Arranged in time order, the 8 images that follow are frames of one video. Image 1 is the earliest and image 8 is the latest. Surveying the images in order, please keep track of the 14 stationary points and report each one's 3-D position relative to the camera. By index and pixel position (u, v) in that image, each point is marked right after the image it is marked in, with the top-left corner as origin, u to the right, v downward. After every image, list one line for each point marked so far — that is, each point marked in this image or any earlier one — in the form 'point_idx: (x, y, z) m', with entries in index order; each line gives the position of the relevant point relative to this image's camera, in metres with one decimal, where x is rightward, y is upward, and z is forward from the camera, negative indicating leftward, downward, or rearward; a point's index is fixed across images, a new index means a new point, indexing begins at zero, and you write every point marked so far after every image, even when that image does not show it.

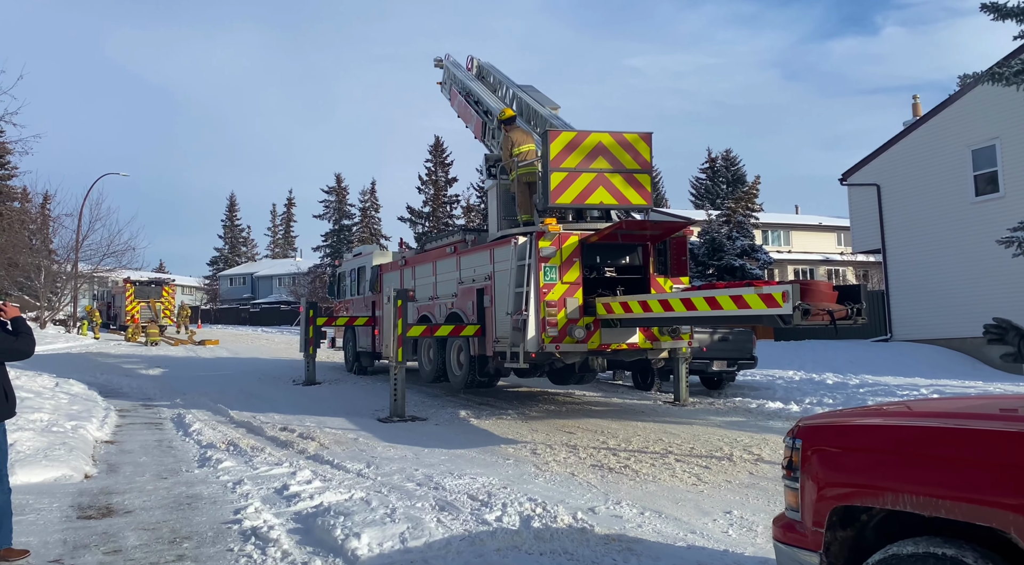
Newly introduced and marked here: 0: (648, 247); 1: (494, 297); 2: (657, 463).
0: (+1.7, +0.5, +9.4) m
1: (-0.2, -0.2, +10.0) m
2: (+1.4, -1.7, +7.0) m
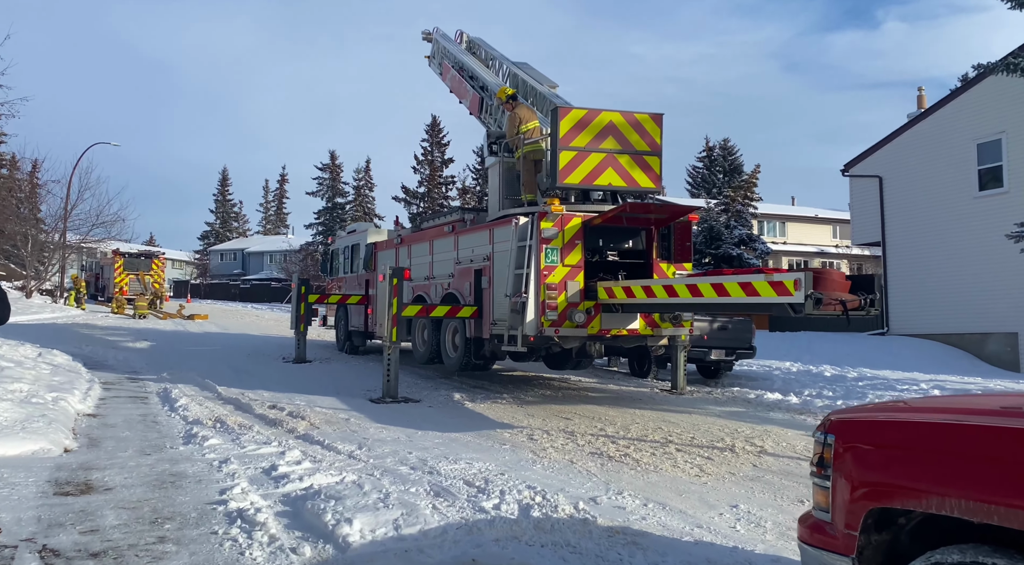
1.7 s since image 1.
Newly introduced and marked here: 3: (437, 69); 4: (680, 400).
0: (+1.7, +0.6, +9.2) m
1: (-0.3, +0.1, +9.7) m
2: (+1.3, -1.6, +6.8) m
3: (-2.0, +4.8, +16.4) m
4: (+2.2, -1.6, +10.0) m
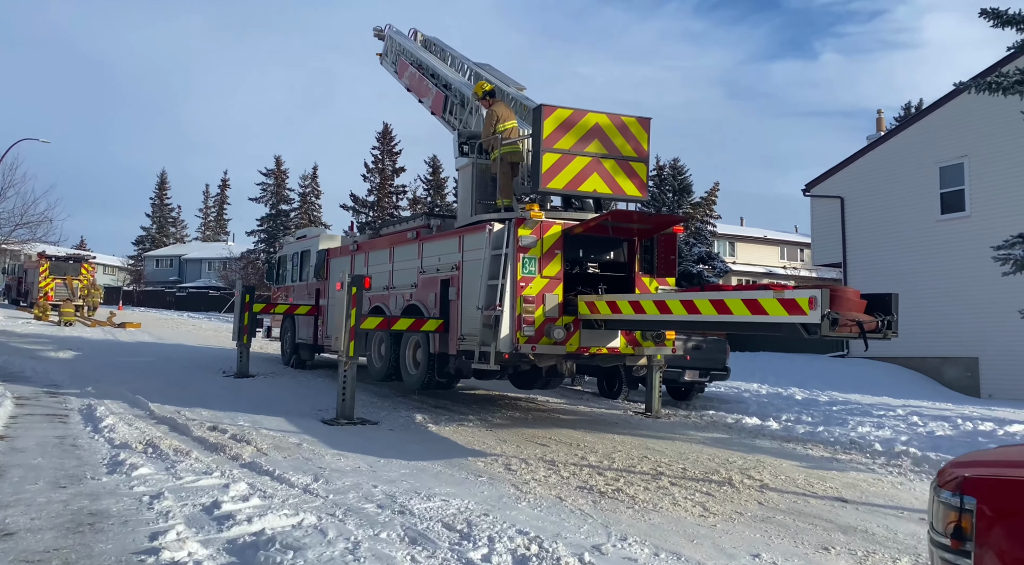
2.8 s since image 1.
0: (+1.4, +0.5, +8.6) m
1: (-0.6, -0.1, +9.0) m
2: (+1.1, -1.7, +6.1) m
3: (-2.8, +4.6, +15.6) m
4: (+1.8, -1.8, +9.4) m
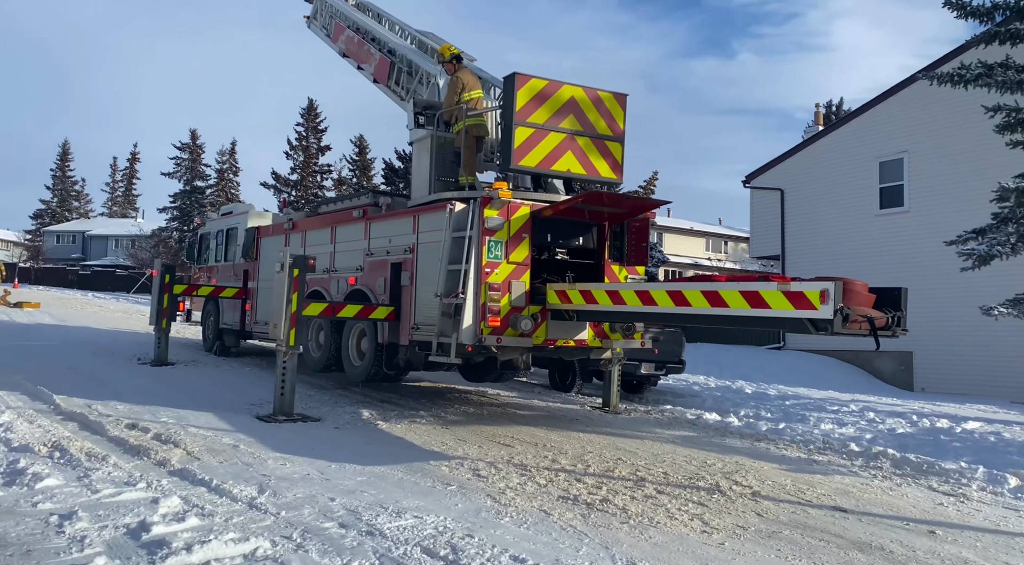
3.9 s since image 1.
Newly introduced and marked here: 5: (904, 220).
0: (+1.0, +0.6, +8.0) m
1: (-1.1, +0.1, +8.2) m
2: (+1.0, -1.6, +5.6) m
3: (-3.8, +4.9, +14.5) m
4: (+1.3, -1.7, +8.9) m
5: (+8.4, +1.3, +16.1) m
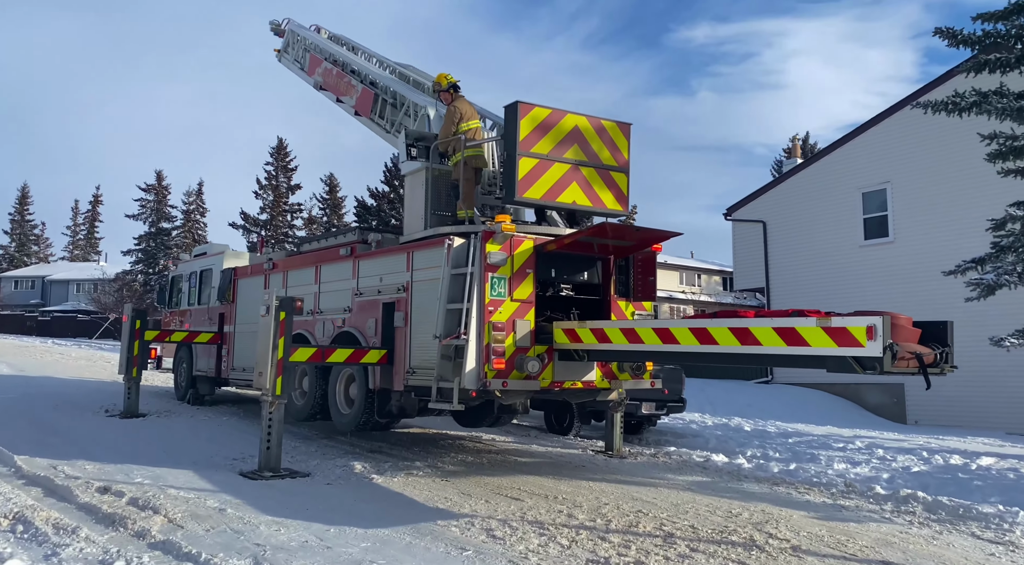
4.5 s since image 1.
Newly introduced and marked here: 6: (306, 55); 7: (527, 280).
0: (+1.0, +0.2, +7.6) m
1: (-1.1, -0.3, +7.7) m
2: (+1.1, -1.9, +5.1) m
3: (-4.1, +4.1, +14.1) m
4: (+1.3, -2.1, +8.4) m
5: (+8.1, +0.7, +16.1) m
6: (-3.8, +4.2, +13.9) m
7: (+0.1, 0.0, +7.1) m
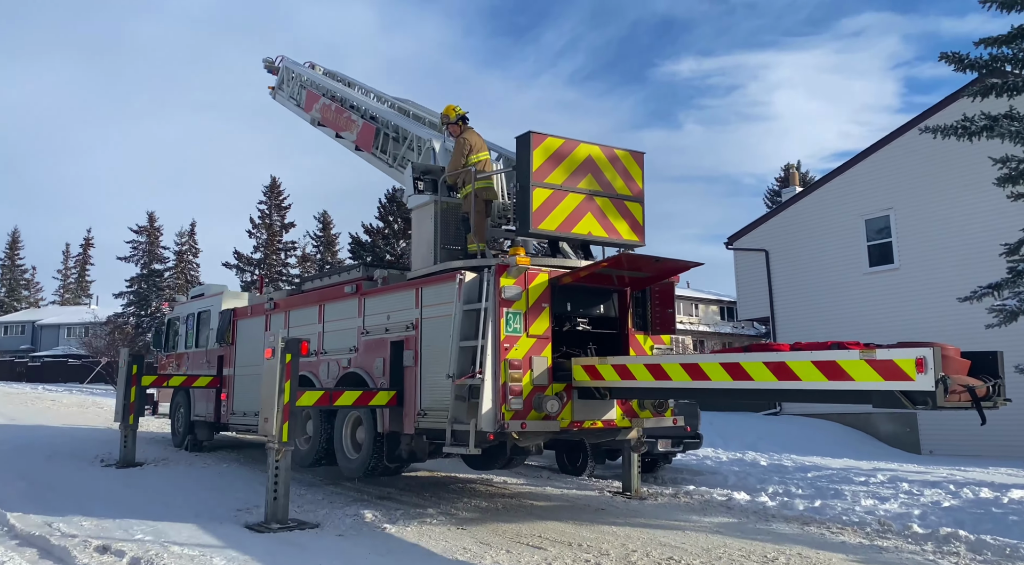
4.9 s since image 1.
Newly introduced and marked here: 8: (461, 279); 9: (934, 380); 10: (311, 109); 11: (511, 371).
0: (+1.1, -0.1, +7.4) m
1: (-0.9, -0.7, +7.4) m
2: (+1.3, -2.1, +4.8) m
3: (-4.1, +3.4, +13.9) m
4: (+1.5, -2.4, +8.1) m
5: (+8.1, +0.1, +15.9) m
6: (-3.8, +3.5, +13.7) m
7: (+0.3, -0.3, +6.9) m
8: (-0.5, 0.0, +6.8) m
9: (+2.5, -0.6, +4.4) m
10: (-3.5, +3.0, +13.1) m
11: (0.0, -0.8, +6.6) m
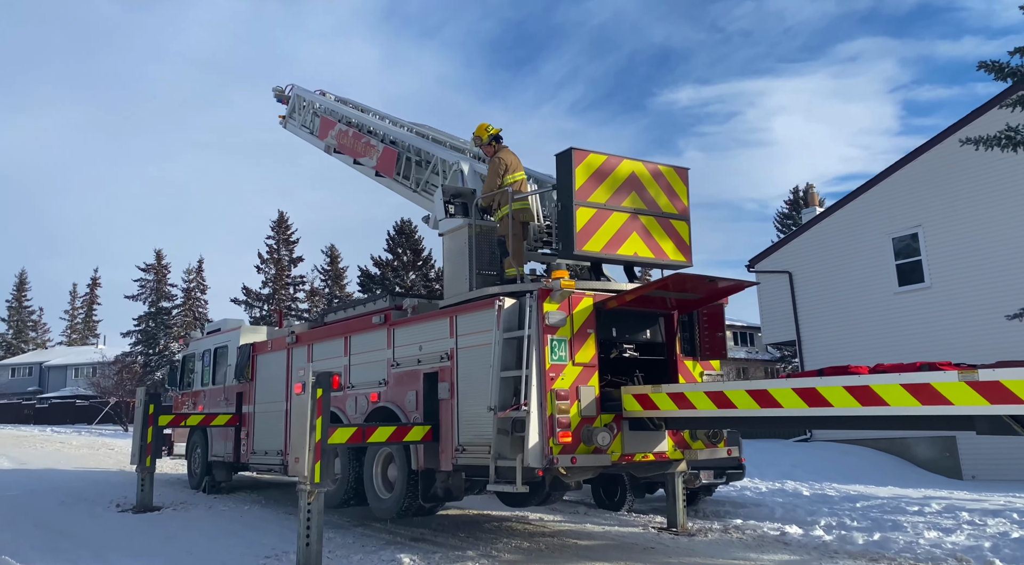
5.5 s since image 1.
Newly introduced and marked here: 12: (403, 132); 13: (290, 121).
0: (+1.5, -0.3, +7.0) m
1: (-0.5, -1.0, +7.0) m
2: (+1.7, -2.2, +4.3) m
3: (-3.8, +2.8, +13.7) m
4: (+1.9, -2.7, +7.6) m
5: (+8.6, -0.3, +15.5) m
6: (-3.5, +2.9, +13.5) m
7: (+0.7, -0.5, +6.5) m
8: (-0.1, -0.2, +6.5) m
9: (+2.8, -0.6, +4.0) m
10: (-3.1, +2.4, +12.8) m
11: (+0.4, -1.0, +6.2) m
12: (-1.6, +2.2, +11.0) m
13: (-4.2, +3.0, +14.2) m
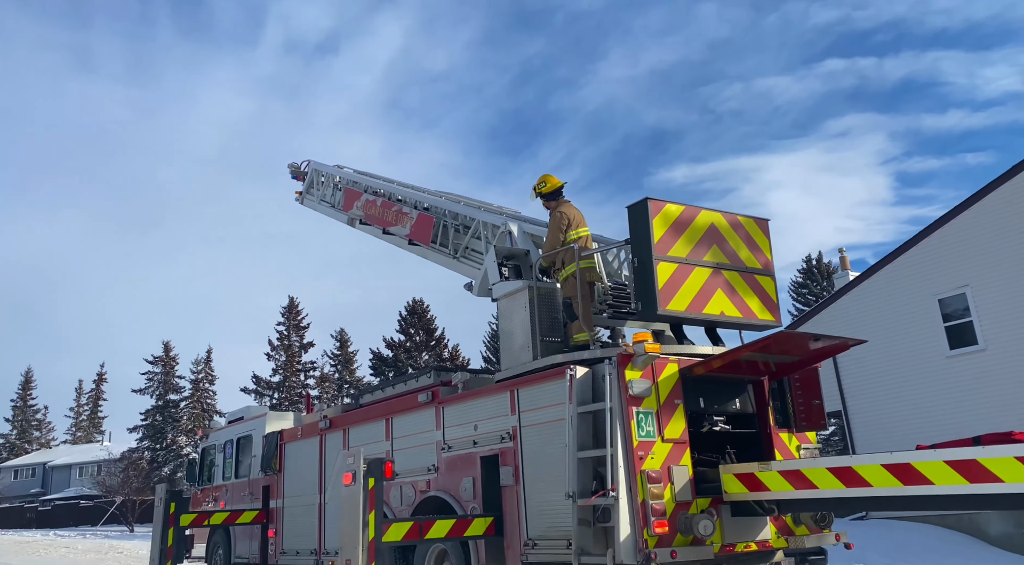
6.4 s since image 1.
0: (+2.1, -0.9, +6.3) m
1: (+0.1, -1.5, +6.2) m
2: (+2.3, -2.4, +3.4) m
3: (-3.2, +1.3, +13.3) m
4: (+2.6, -3.2, +6.6) m
5: (+9.2, -1.5, +14.6) m
6: (-2.9, +1.5, +13.1) m
7: (+1.3, -1.0, +5.7) m
8: (+0.5, -0.7, +5.7) m
9: (+3.4, -0.8, +3.2) m
10: (-2.6, +1.1, +12.4) m
11: (+1.0, -1.5, +5.4) m
12: (-1.0, +1.1, +10.6) m
13: (-3.6, +1.5, +13.9) m
